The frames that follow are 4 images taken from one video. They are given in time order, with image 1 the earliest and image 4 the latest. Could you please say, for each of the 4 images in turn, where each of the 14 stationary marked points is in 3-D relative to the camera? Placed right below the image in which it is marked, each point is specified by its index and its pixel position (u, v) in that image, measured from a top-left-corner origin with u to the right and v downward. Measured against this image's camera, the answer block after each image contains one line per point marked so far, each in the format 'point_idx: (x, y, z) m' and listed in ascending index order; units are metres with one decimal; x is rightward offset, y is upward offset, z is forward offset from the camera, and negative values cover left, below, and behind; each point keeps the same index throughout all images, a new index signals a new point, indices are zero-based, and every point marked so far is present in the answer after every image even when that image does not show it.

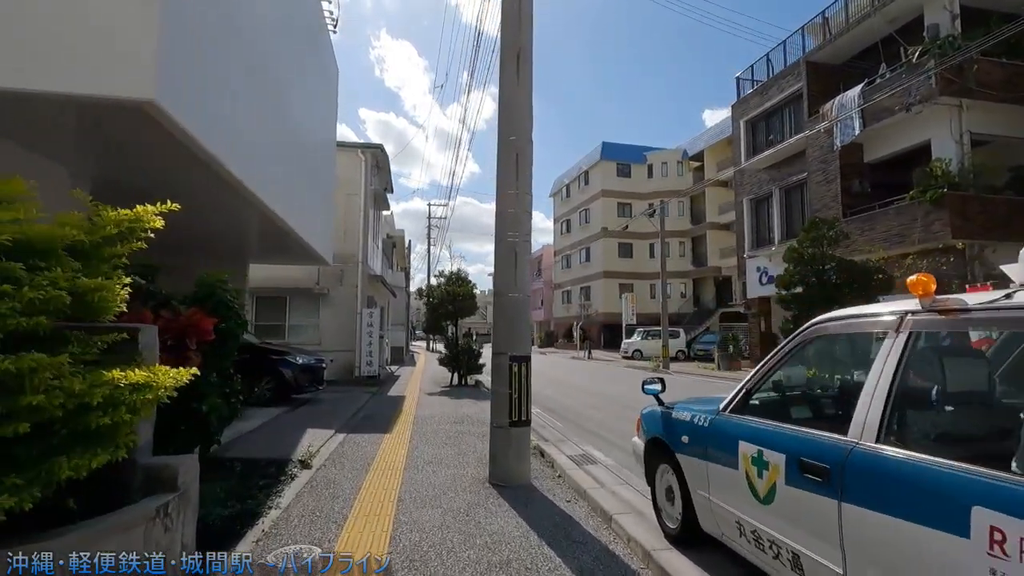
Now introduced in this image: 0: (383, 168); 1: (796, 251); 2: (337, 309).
0: (-3.1, +2.9, +15.3) m
1: (+5.4, +0.7, +12.4) m
2: (-3.7, -0.5, +13.6) m
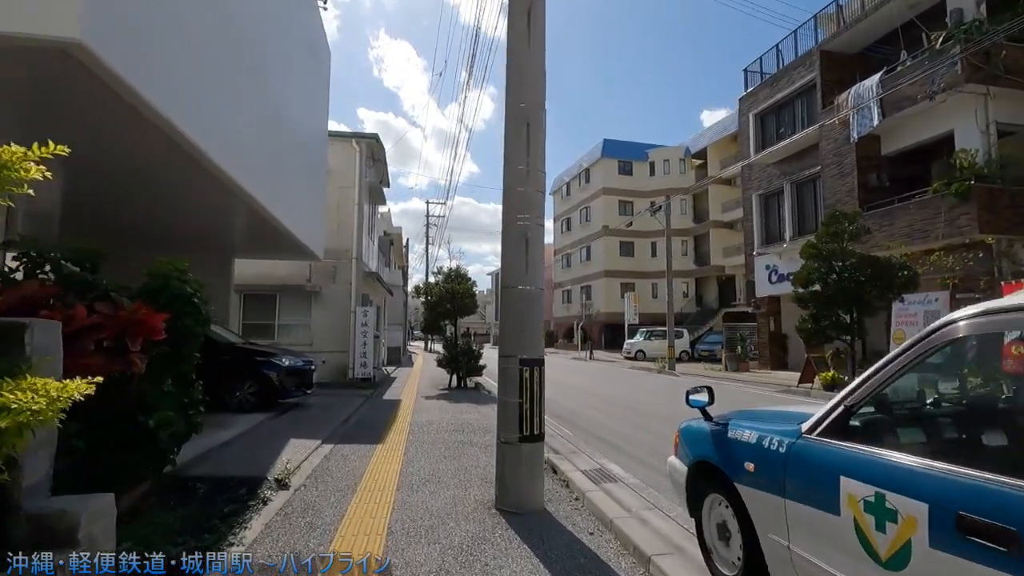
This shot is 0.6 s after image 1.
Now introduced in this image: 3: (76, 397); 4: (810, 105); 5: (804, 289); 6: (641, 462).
0: (-3.0, +2.9, +14.6) m
1: (+5.5, +0.8, +11.7) m
2: (-3.6, -0.4, +12.9) m
3: (-1.1, -0.3, +1.6) m
4: (+7.7, +4.6, +16.5) m
5: (+5.4, 0.0, +12.0) m
6: (+1.1, -1.5, +5.6) m
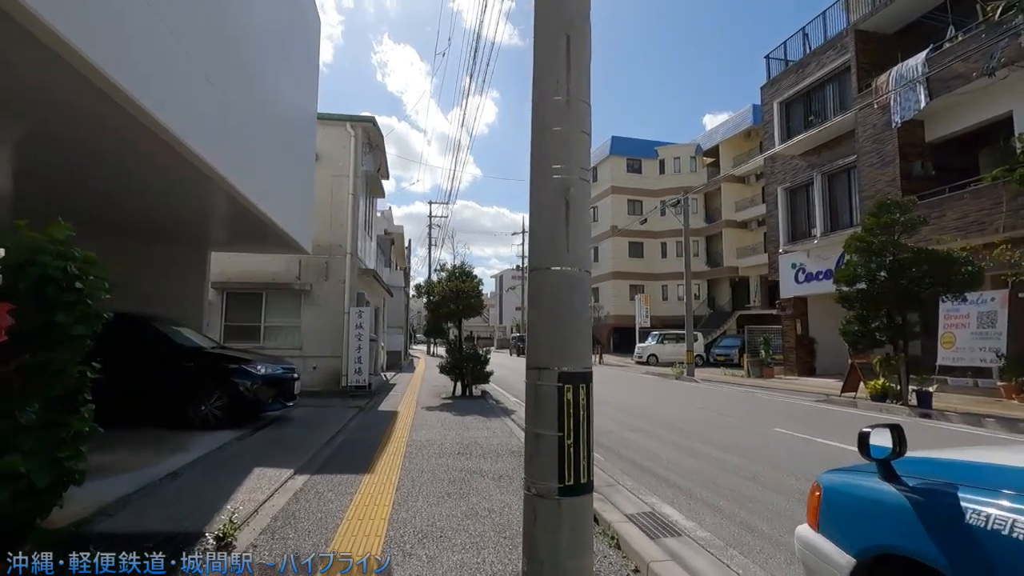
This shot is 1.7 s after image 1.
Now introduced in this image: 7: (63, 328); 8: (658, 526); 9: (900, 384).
0: (-2.8, +2.9, +13.4) m
1: (+5.6, +0.8, +10.5) m
2: (-3.5, -0.4, +11.7) m
3: (-1.0, -0.2, +0.4) m
4: (+7.9, +4.7, +15.3) m
5: (+5.6, 0.0, +10.7) m
6: (+1.3, -1.4, +4.4) m
7: (-1.7, -0.1, +2.4) m
8: (+0.8, -1.4, +3.7) m
9: (+6.3, -1.5, +10.4) m
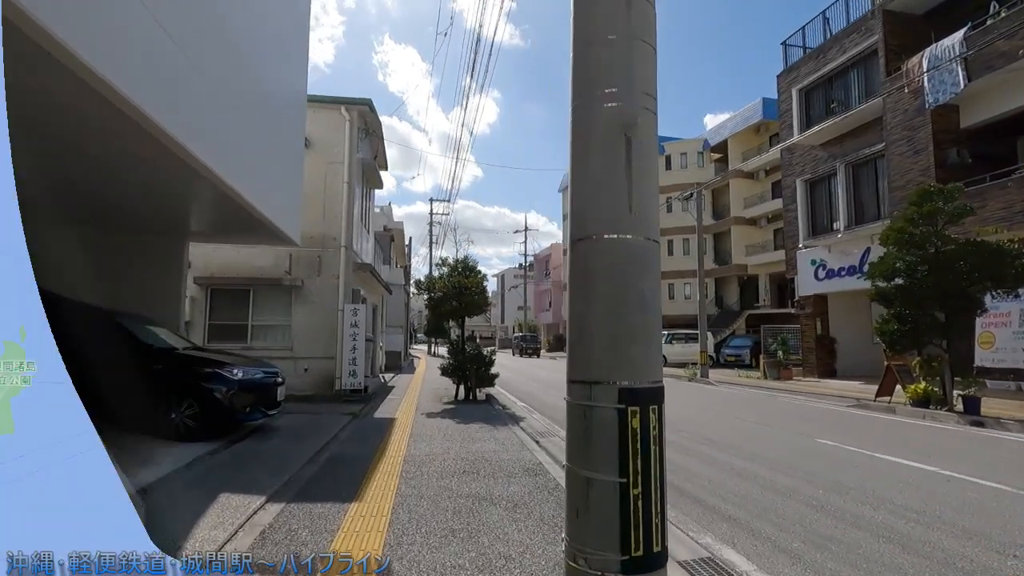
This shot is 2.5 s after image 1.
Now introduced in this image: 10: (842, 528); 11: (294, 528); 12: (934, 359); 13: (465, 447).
0: (-2.7, +3.0, +12.6) m
1: (+5.8, +0.9, +9.6) m
2: (-3.3, -0.3, +10.8) m
3: (-0.9, -0.1, -0.4) m
4: (+8.0, +4.7, +14.4) m
5: (+5.7, +0.1, +9.9) m
6: (+1.4, -1.4, +3.5) m
7: (-1.6, -0.1, +1.6) m
8: (+0.9, -1.3, +2.8) m
9: (+6.4, -1.5, +9.6) m
10: (+1.8, -1.3, +3.6) m
11: (-1.2, -1.3, +3.6) m
12: (+6.3, -1.1, +9.7) m
13: (-0.5, -1.5, +6.2) m
